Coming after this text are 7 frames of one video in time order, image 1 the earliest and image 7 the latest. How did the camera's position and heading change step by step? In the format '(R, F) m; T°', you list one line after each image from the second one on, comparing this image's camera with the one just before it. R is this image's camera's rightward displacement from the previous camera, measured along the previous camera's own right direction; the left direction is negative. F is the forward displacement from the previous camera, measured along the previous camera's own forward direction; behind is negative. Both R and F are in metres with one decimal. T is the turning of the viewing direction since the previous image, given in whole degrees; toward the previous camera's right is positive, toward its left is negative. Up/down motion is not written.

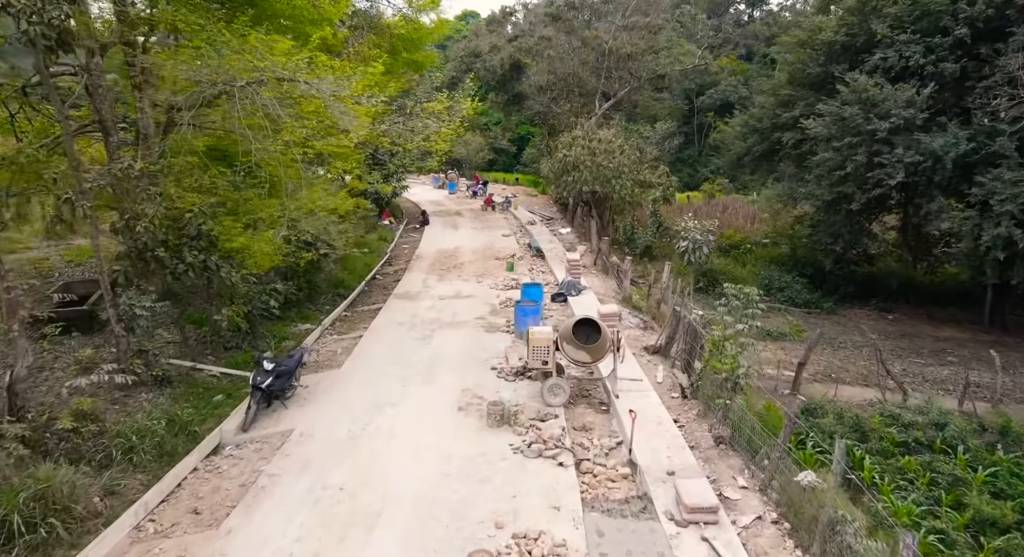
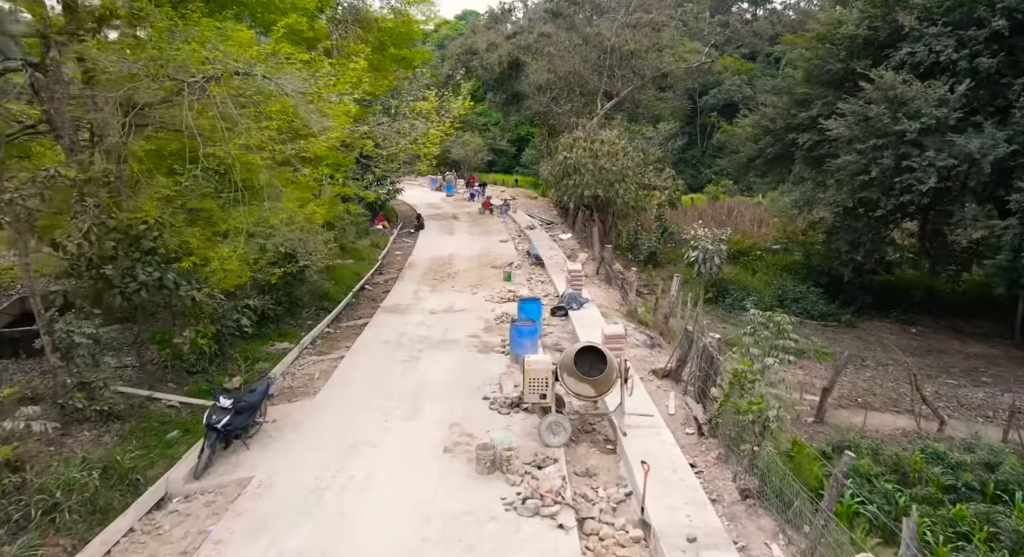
(+0.1, +0.9) m; 0°
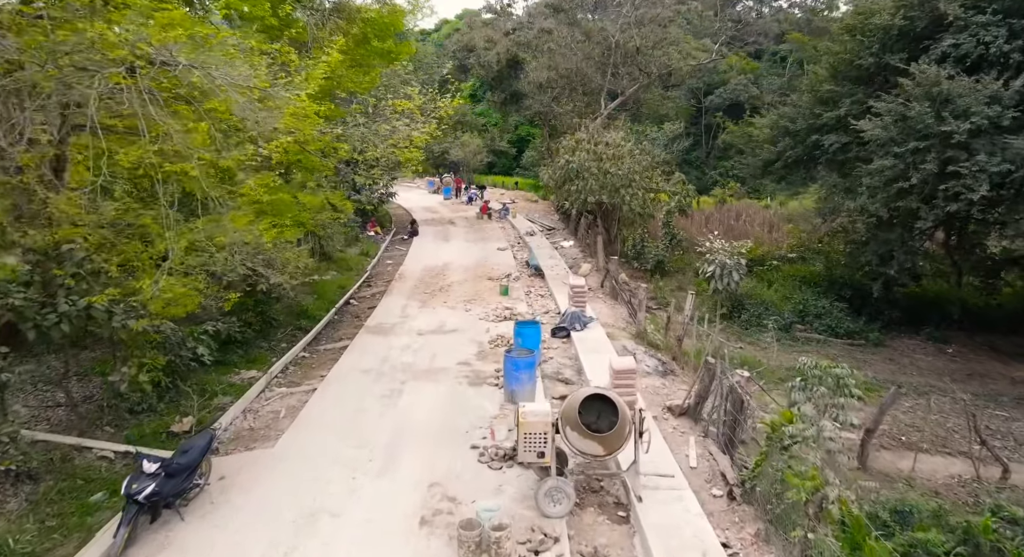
(+0.1, +1.2) m; 0°
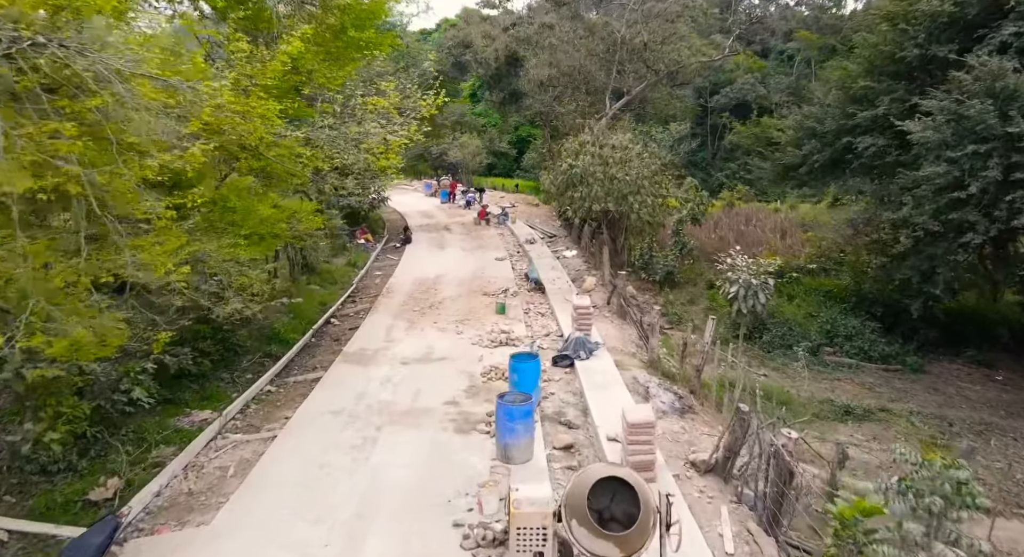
(+0.1, +1.3) m; 0°
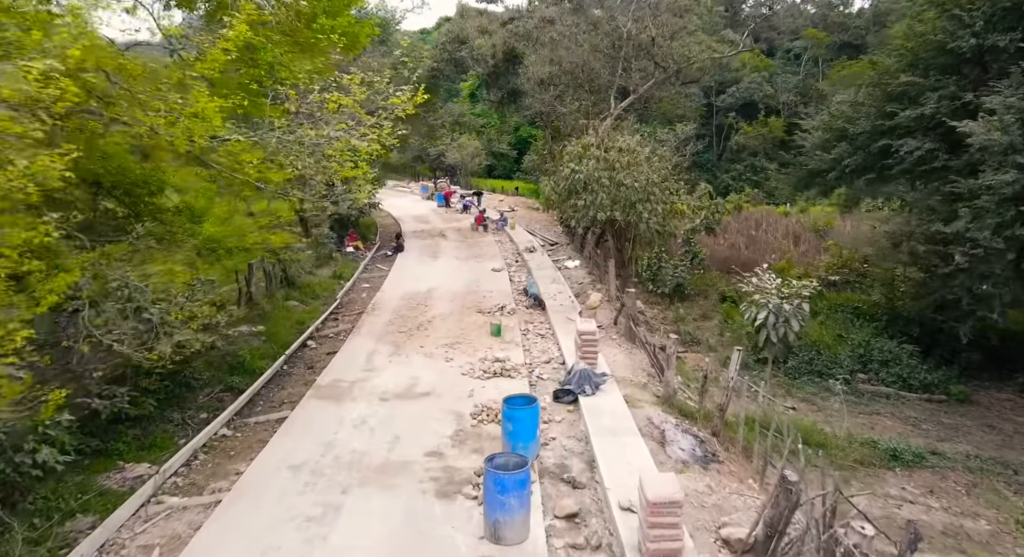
(+0.1, +1.3) m; 0°
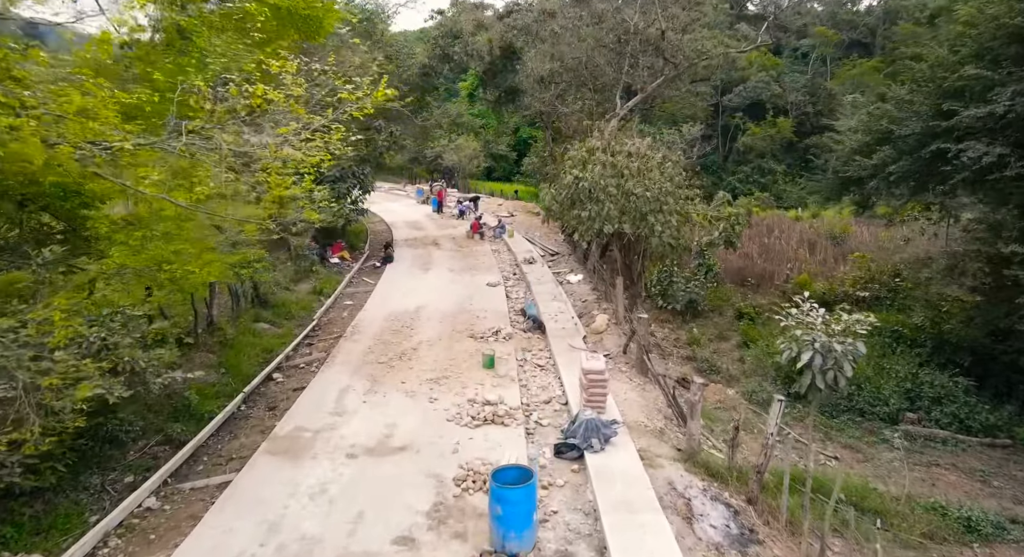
(+0.1, +1.4) m; 0°
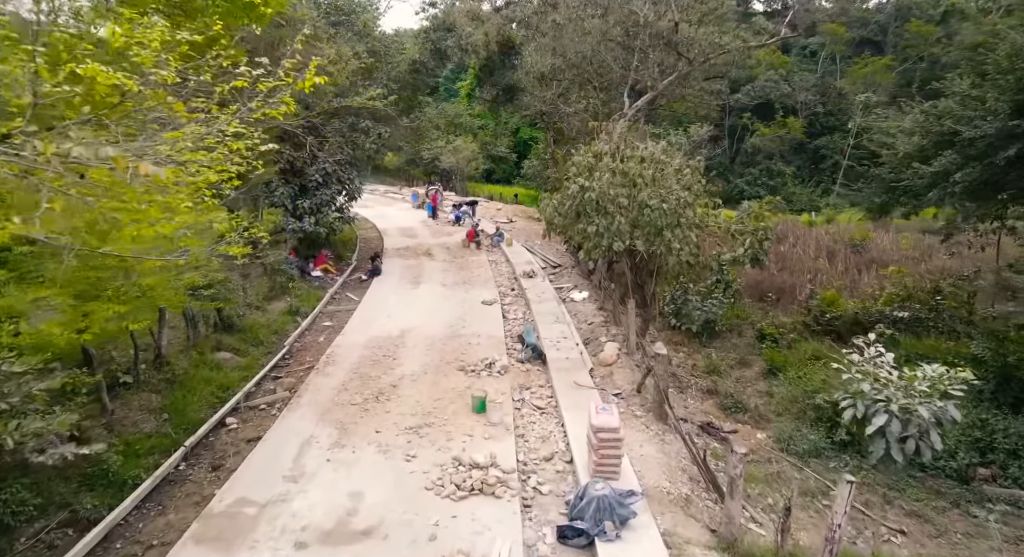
(+0.1, +1.5) m; 0°
